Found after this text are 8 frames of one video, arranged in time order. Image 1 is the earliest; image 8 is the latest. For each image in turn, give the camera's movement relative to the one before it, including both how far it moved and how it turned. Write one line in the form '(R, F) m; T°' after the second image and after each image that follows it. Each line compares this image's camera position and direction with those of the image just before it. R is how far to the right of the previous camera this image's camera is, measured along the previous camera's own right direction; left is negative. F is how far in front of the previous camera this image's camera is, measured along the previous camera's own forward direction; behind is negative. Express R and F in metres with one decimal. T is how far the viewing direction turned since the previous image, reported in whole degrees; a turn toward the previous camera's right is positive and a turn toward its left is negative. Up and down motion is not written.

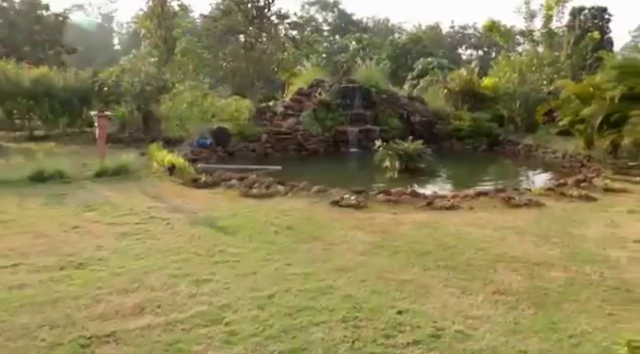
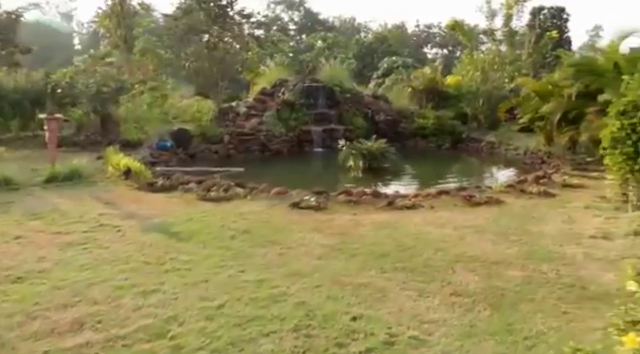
(+0.1, +0.1) m; +3°
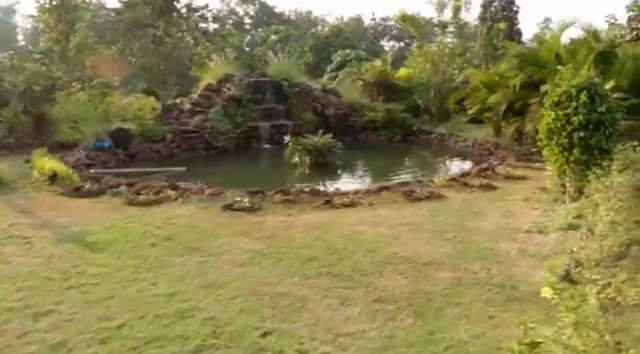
(+0.3, +0.3) m; +4°
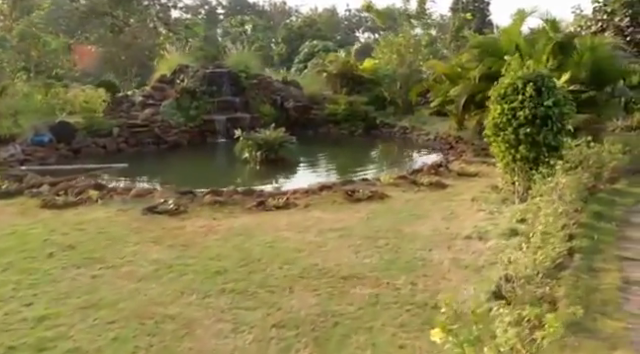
(+0.5, +0.5) m; +2°
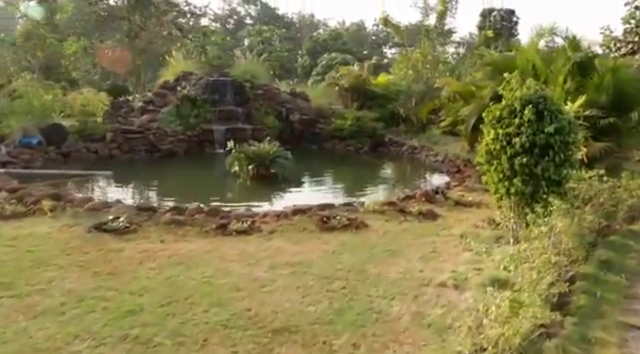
(+0.5, +0.6) m; -3°
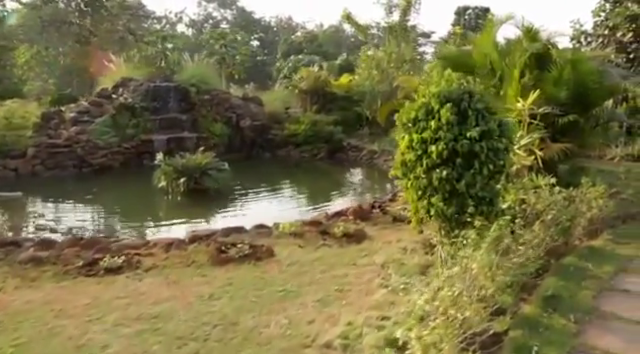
(+0.7, +0.9) m; +1°
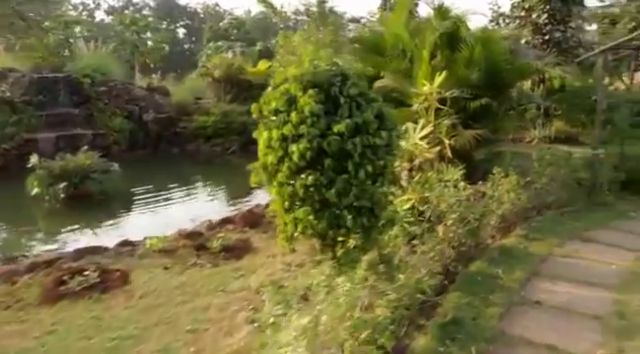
(+0.5, +0.7) m; +6°
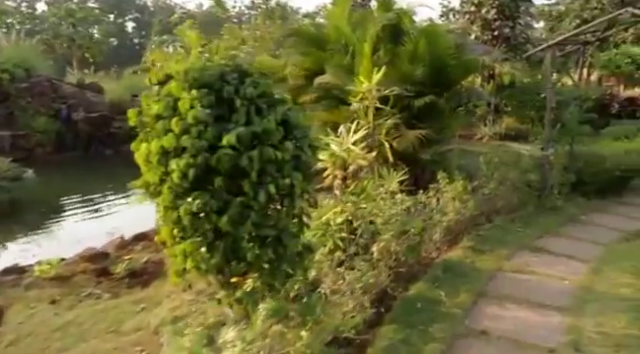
(+0.2, +0.5) m; +4°
